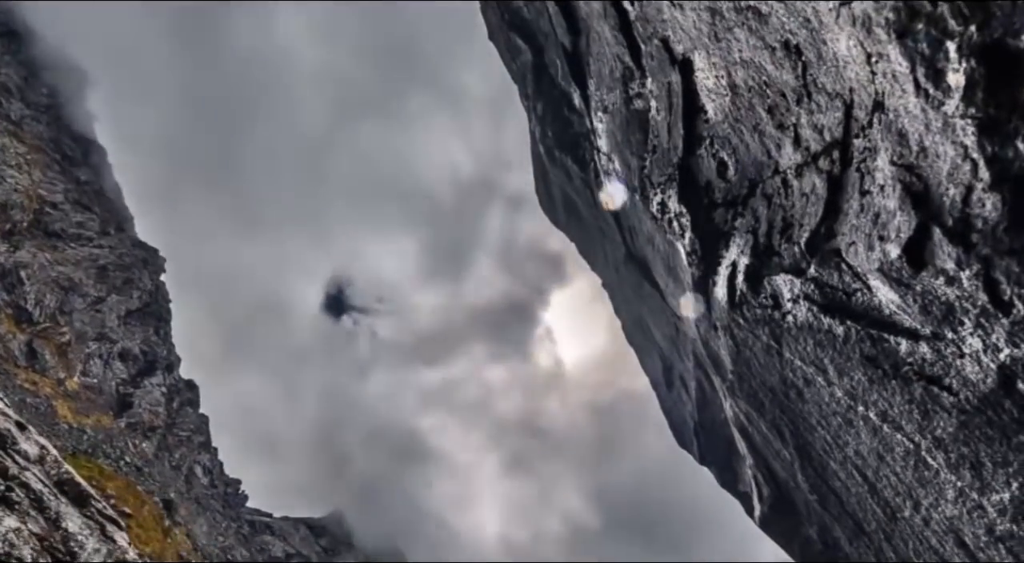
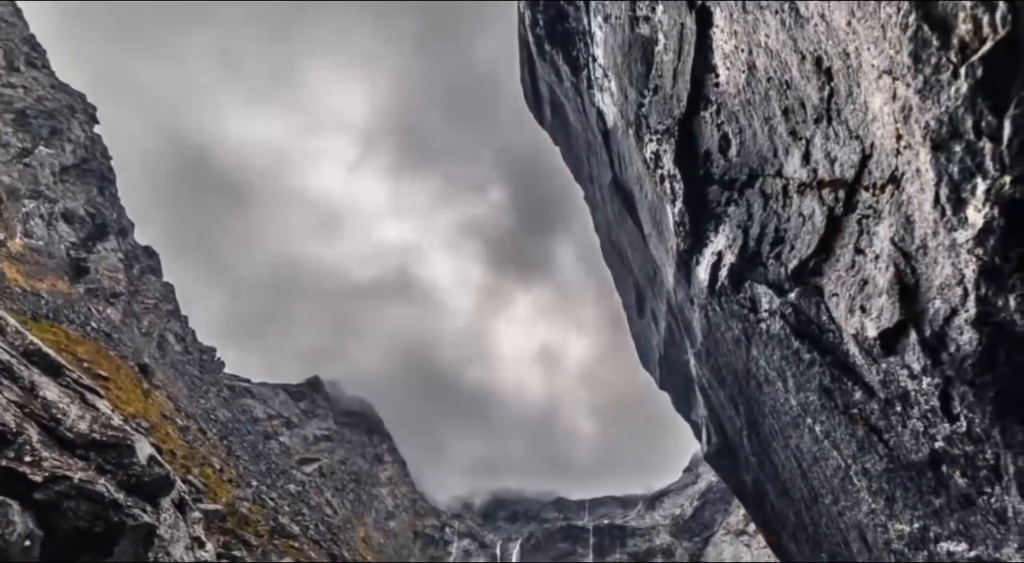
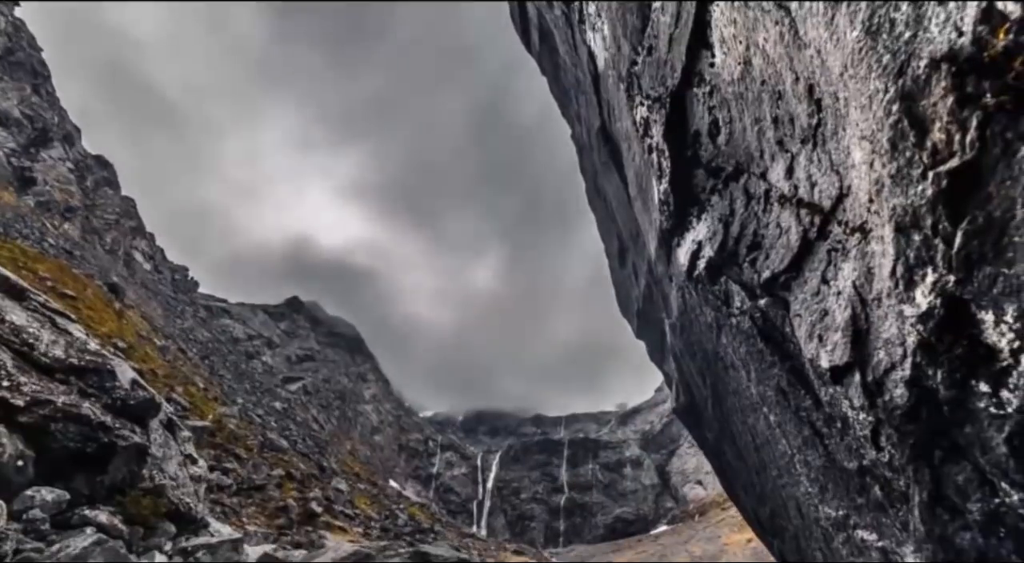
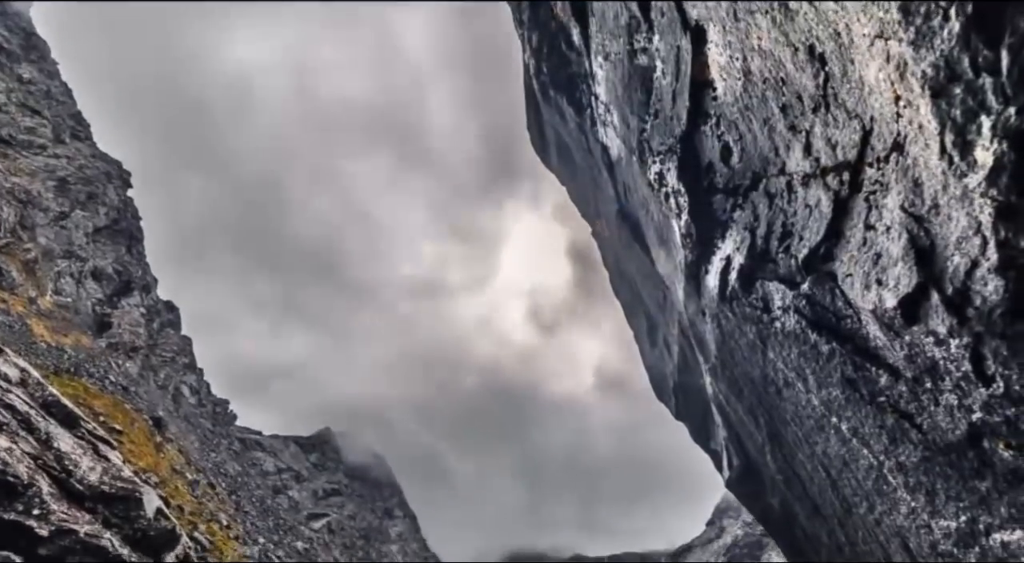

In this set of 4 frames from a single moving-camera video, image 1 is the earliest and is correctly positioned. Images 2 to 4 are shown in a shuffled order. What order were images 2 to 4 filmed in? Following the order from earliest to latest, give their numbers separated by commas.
4, 2, 3
